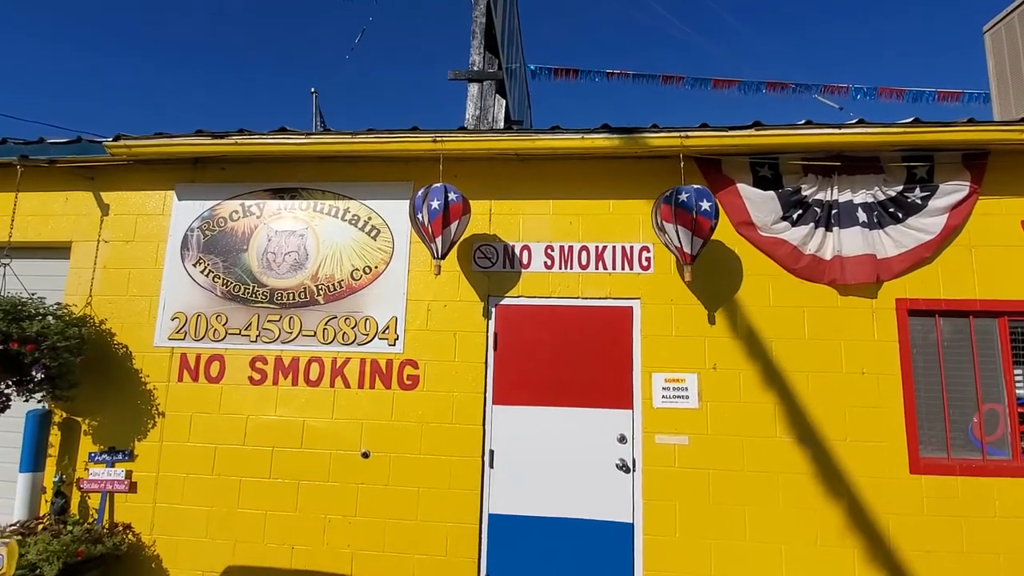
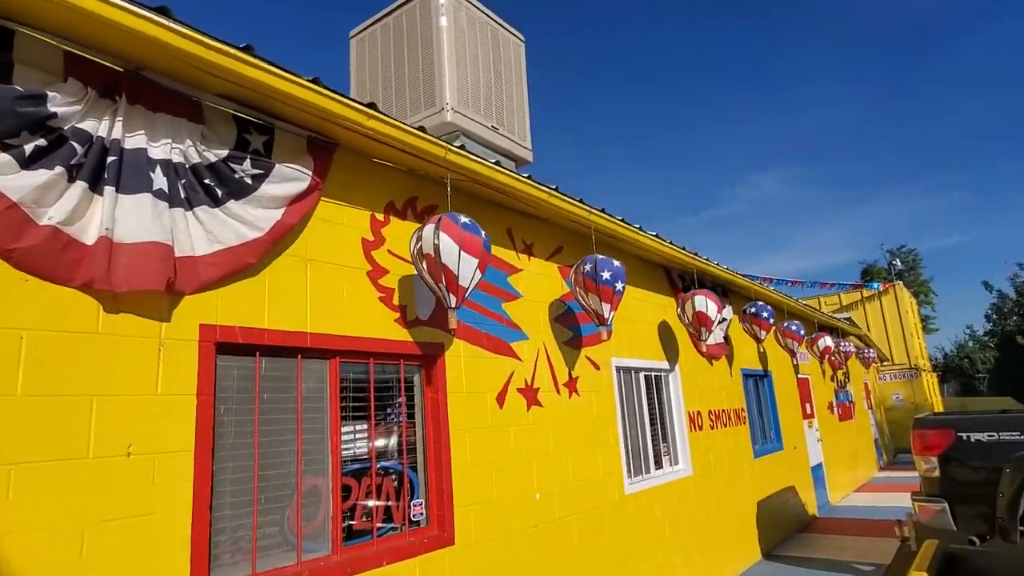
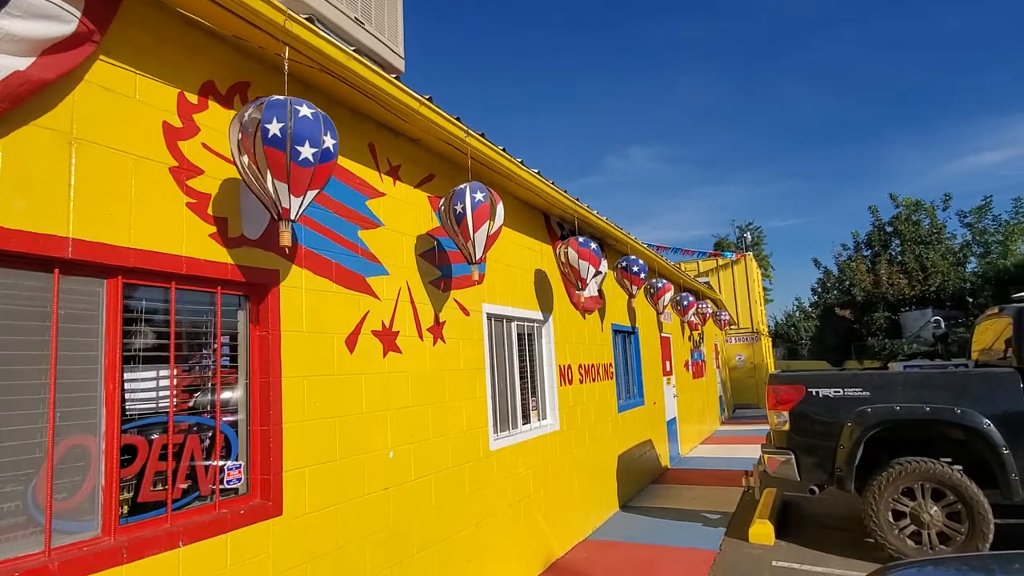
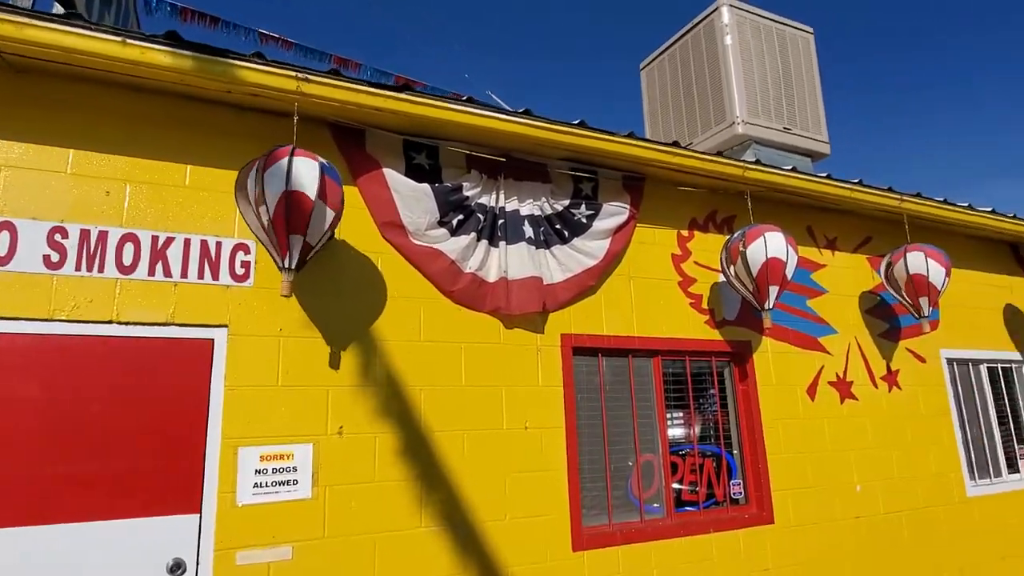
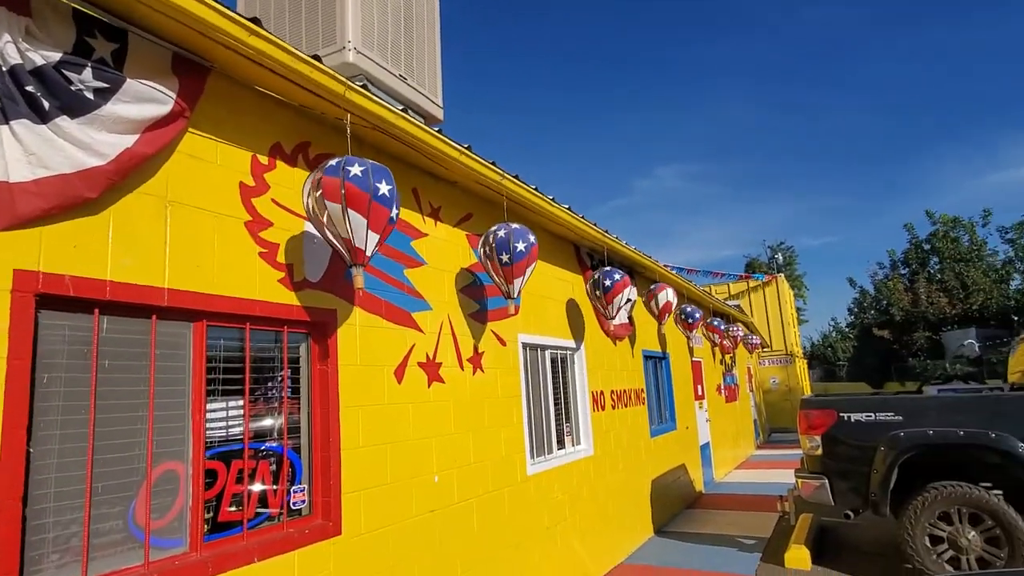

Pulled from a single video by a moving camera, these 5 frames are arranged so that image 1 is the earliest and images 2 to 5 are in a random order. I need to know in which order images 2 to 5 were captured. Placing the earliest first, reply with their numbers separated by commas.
4, 2, 5, 3
